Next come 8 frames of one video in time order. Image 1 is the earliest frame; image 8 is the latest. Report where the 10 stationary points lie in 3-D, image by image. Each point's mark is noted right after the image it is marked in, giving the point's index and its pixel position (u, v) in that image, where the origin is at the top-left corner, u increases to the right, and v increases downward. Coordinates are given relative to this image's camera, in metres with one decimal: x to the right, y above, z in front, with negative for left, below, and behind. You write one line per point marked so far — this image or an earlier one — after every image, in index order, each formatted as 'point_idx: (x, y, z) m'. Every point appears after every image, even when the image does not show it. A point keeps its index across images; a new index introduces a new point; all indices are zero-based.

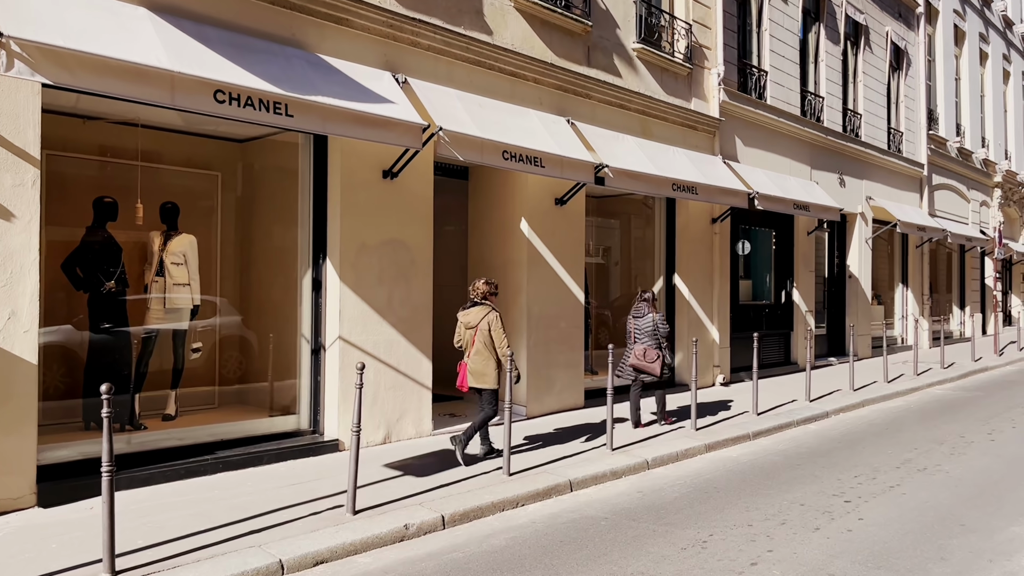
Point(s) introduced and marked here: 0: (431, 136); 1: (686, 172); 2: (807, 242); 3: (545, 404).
0: (-0.7, +1.4, +6.9) m
1: (+2.2, +1.5, +9.9) m
2: (+5.3, +0.8, +13.8) m
3: (+0.4, -1.3, +8.6) m
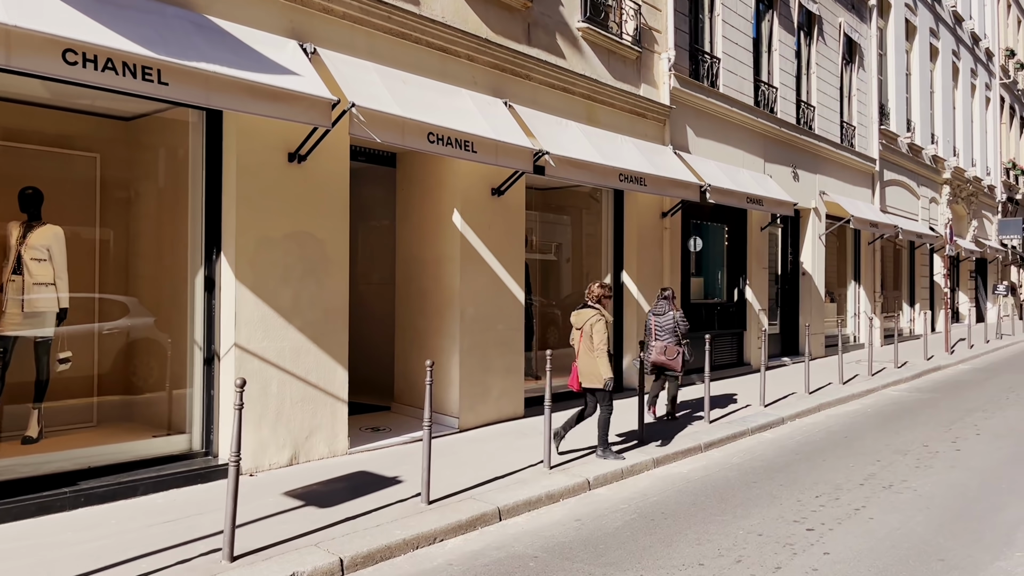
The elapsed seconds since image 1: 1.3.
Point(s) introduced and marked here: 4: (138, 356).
0: (-1.3, +1.4, +6.0) m
1: (+1.5, +1.5, +9.2) m
2: (+4.3, +0.9, +13.2) m
3: (-0.3, -1.3, +7.8) m
4: (-2.9, -0.5, +6.1) m
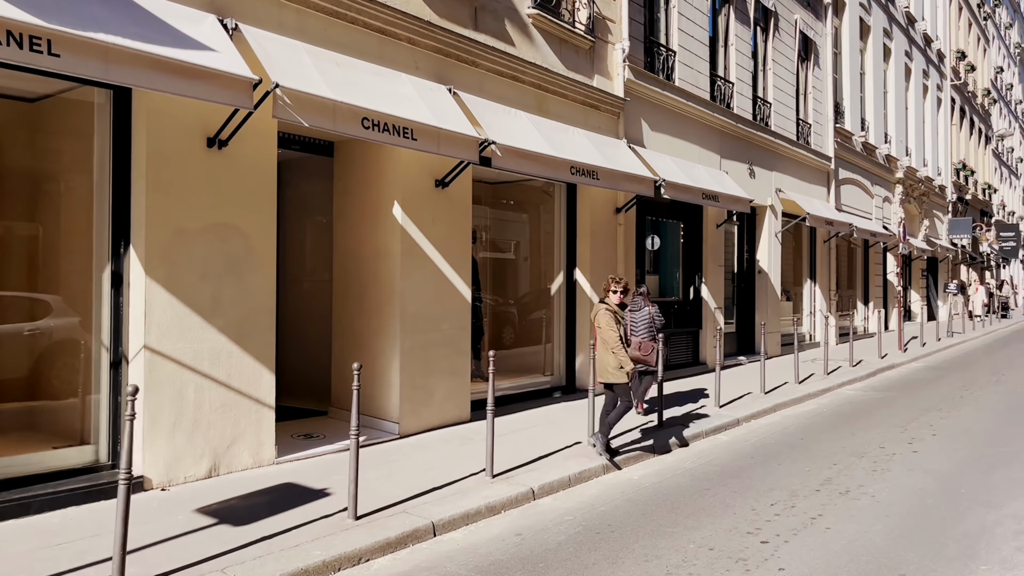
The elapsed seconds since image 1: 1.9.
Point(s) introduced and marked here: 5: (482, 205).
0: (-1.8, +1.4, +5.5) m
1: (+0.9, +1.5, +8.9) m
2: (+3.4, +0.9, +13.0) m
3: (-0.9, -1.3, +7.4) m
4: (-3.3, -0.5, +5.5) m
5: (-0.4, +1.0, +9.0) m
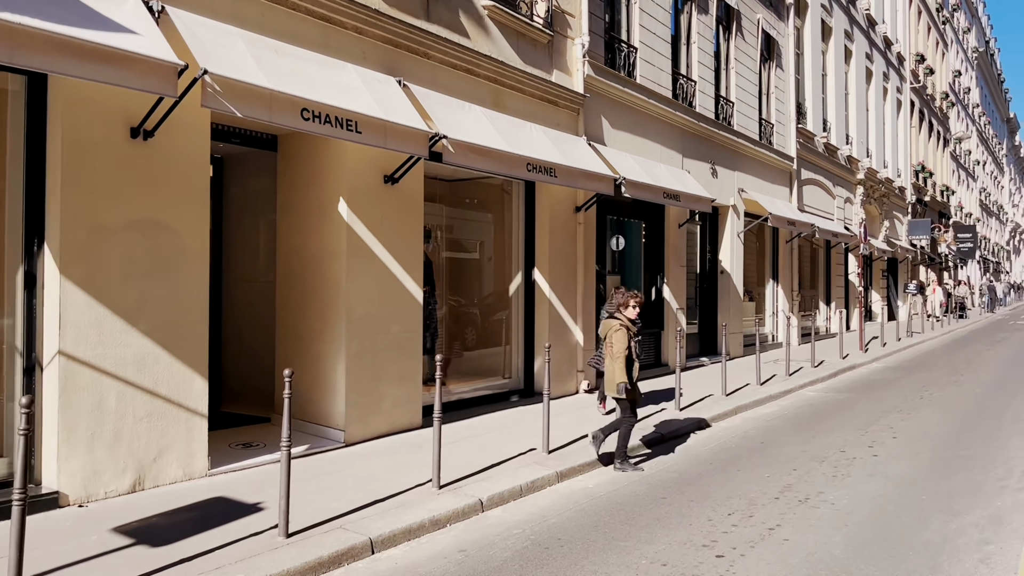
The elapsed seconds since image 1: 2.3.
0: (-2.1, +1.4, +5.1) m
1: (+0.3, +1.5, +8.6) m
2: (+2.8, +0.9, +12.9) m
3: (-1.3, -1.3, +7.1) m
4: (-3.7, -0.5, +5.1) m
5: (-0.9, +1.0, +8.7) m
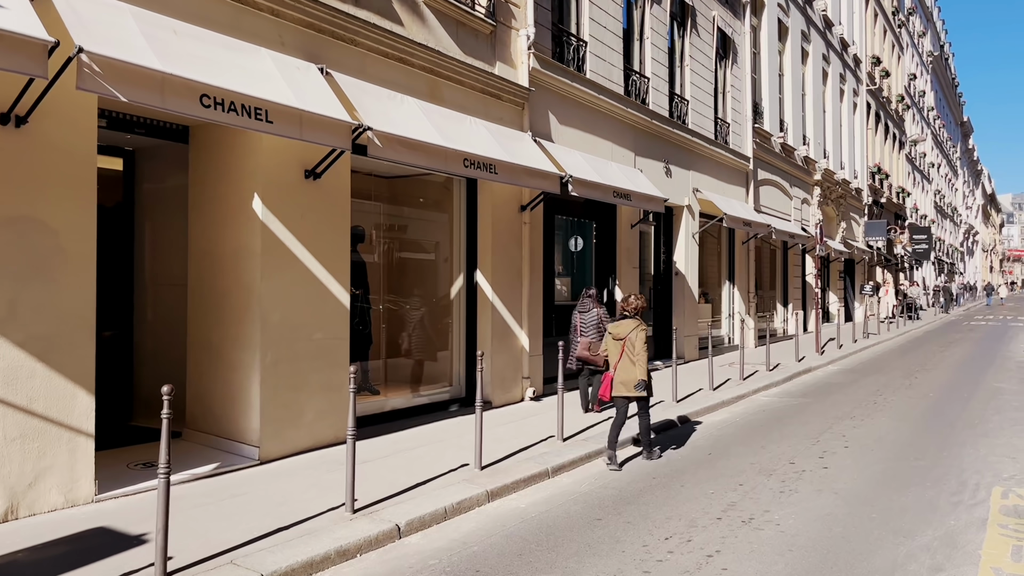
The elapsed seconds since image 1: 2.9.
0: (-2.6, +1.3, +4.6) m
1: (-0.3, +1.5, +8.1) m
2: (+1.9, +0.9, +12.5) m
3: (-1.9, -1.3, +6.5) m
4: (-4.2, -0.5, +4.4) m
5: (-1.5, +0.9, +8.2) m
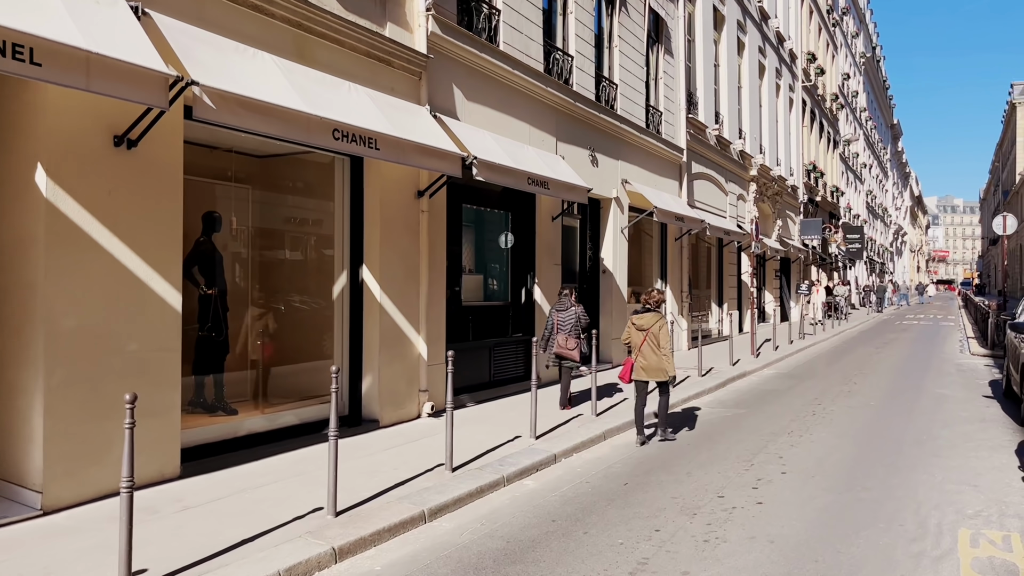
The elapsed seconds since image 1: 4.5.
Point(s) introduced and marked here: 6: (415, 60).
0: (-3.4, +1.4, +3.1) m
1: (-1.3, +1.5, +6.8) m
2: (+0.6, +0.9, +11.3) m
3: (-2.8, -1.3, +5.1) m
4: (-4.9, -0.5, +2.8) m
5: (-2.5, +1.0, +6.8) m
6: (-1.0, +2.4, +8.2) m
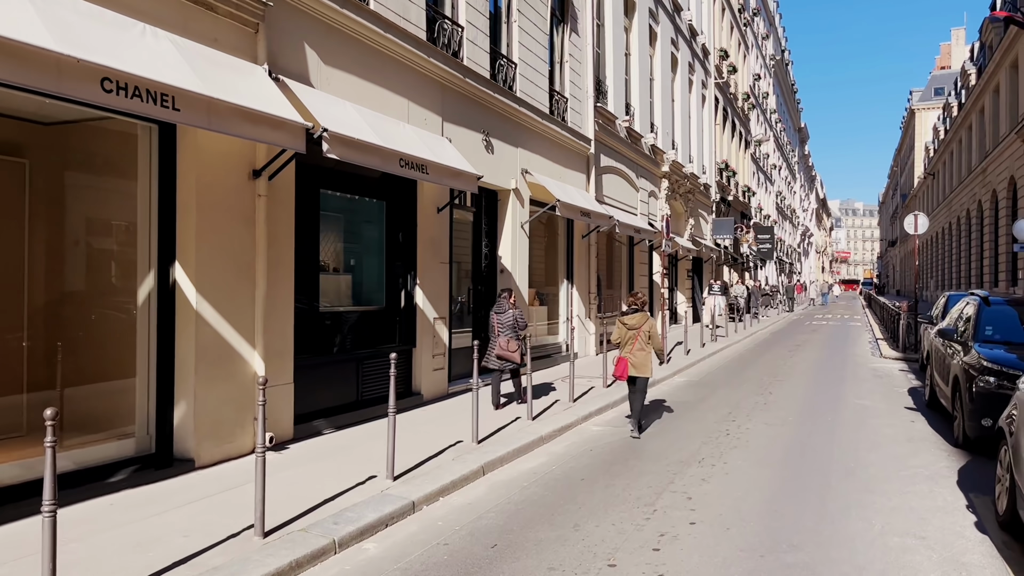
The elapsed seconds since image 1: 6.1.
0: (-4.1, +1.3, +1.3) m
1: (-2.4, +1.5, +5.2) m
2: (-1.0, +0.8, +9.9) m
3: (-3.7, -1.3, +3.3) m
4: (-5.6, -0.6, +0.9) m
5: (-3.6, +0.9, +5.0) m
6: (-2.3, +2.4, +6.6) m
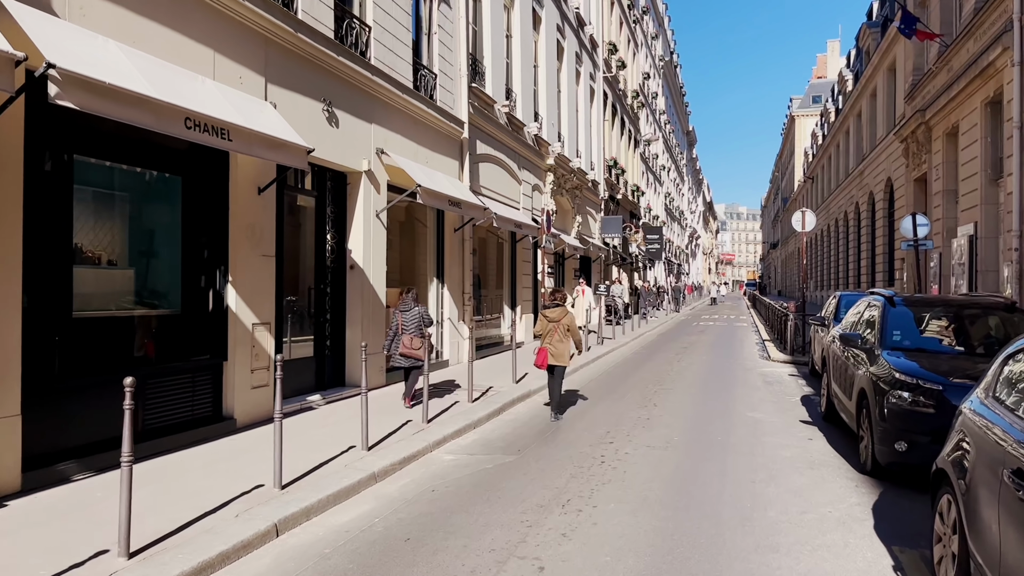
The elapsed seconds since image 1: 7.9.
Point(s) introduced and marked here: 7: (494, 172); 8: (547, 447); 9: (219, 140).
0: (-4.6, +1.4, -0.9) m
1: (-3.4, +1.5, +3.2) m
2: (-2.6, +0.9, +8.1) m
3: (-4.5, -1.3, +1.2) m
4: (-6.0, -0.5, -1.5) m
5: (-4.6, +0.9, +2.9) m
6: (-3.5, +2.4, +4.7) m
7: (-0.4, +2.4, +16.0) m
8: (+0.3, -1.5, +7.3) m
9: (-2.5, +1.2, +6.4) m
